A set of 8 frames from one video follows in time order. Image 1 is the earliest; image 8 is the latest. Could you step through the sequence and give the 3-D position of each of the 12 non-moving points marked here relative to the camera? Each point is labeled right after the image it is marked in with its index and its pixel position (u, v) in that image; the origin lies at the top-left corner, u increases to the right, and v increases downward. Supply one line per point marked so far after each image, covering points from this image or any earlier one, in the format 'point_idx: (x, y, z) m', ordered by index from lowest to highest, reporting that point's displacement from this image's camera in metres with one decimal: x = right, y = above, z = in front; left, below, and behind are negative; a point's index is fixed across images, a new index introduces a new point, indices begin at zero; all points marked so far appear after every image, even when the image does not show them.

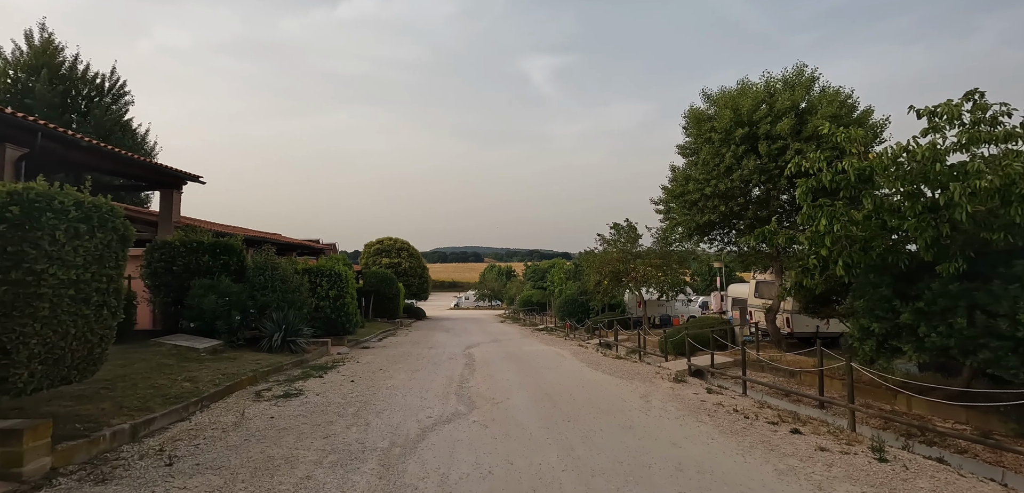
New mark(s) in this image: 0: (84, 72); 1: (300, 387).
0: (-15.4, +6.2, +17.1) m
1: (-3.0, -2.0, +6.9) m
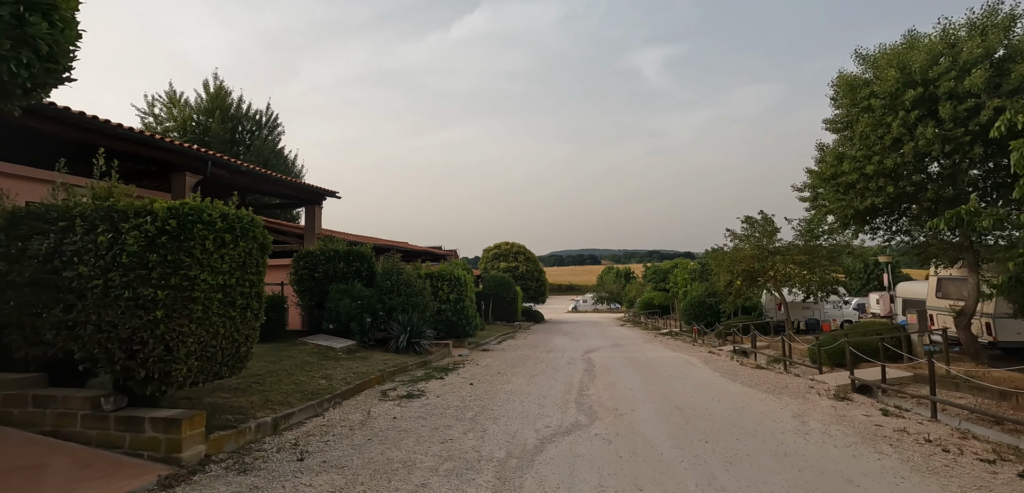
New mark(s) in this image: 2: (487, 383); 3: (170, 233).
0: (-11.1, +5.7, +20.0) m
1: (-1.3, -2.1, +7.1) m
2: (-0.4, -2.2, +7.6) m
3: (-2.9, +0.1, +4.0) m
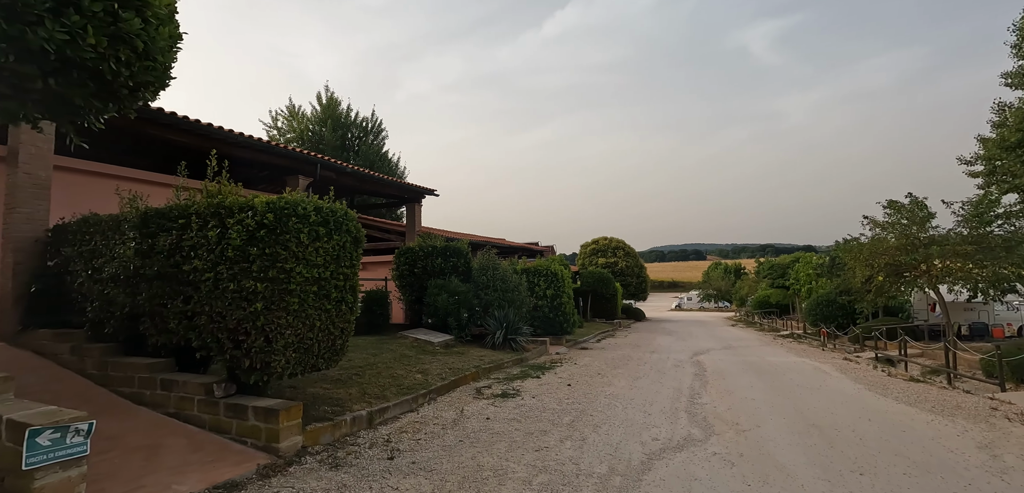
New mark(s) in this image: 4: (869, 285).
0: (-7.0, +5.8, +21.3) m
1: (+0.1, -2.0, +6.8) m
2: (+1.1, -2.0, +7.1) m
3: (-2.1, +0.2, +4.1) m
4: (+9.9, -1.1, +13.3) m
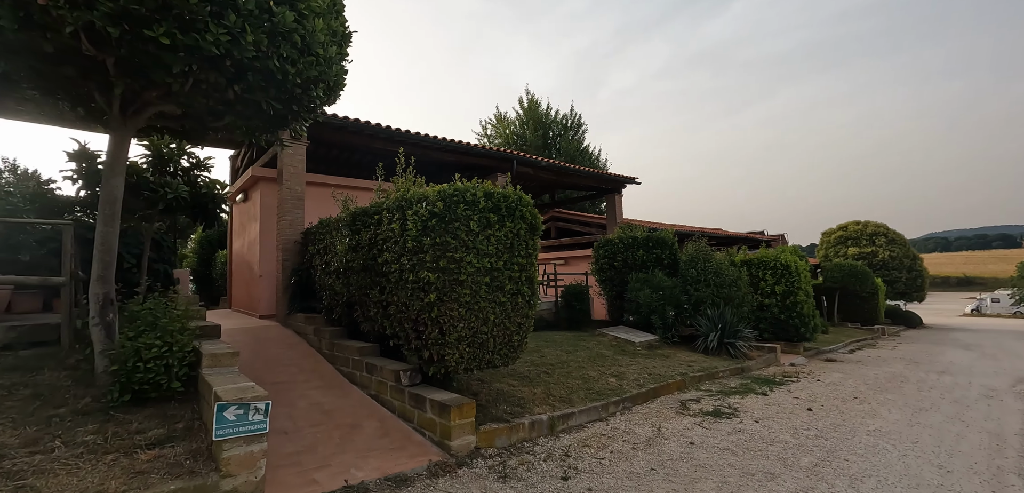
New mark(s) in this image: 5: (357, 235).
0: (+2.0, +6.0, +21.6) m
1: (+2.6, -1.8, +5.5) m
2: (+3.6, -1.8, +5.3) m
3: (-0.6, +0.3, +4.0) m
4: (+14.2, -0.6, +7.3) m
5: (-1.7, +0.1, +5.3) m
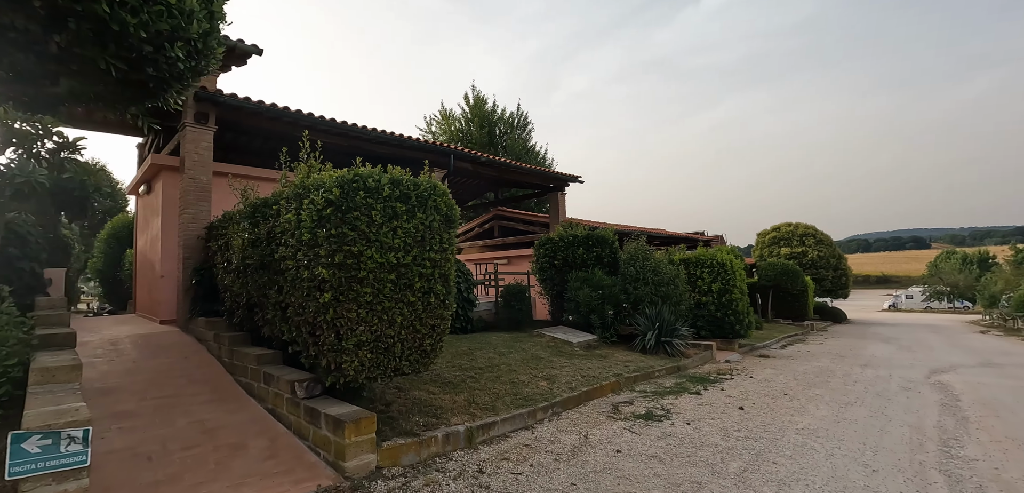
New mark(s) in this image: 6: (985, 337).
0: (-0.4, +6.0, +21.3) m
1: (+1.7, -1.8, +5.3) m
2: (+2.8, -1.8, +5.2) m
3: (-1.3, +0.3, +3.5) m
4: (+13.1, -0.5, +8.3) m
5: (-2.5, +0.2, +4.7) m
6: (+16.6, -3.2, +16.8) m
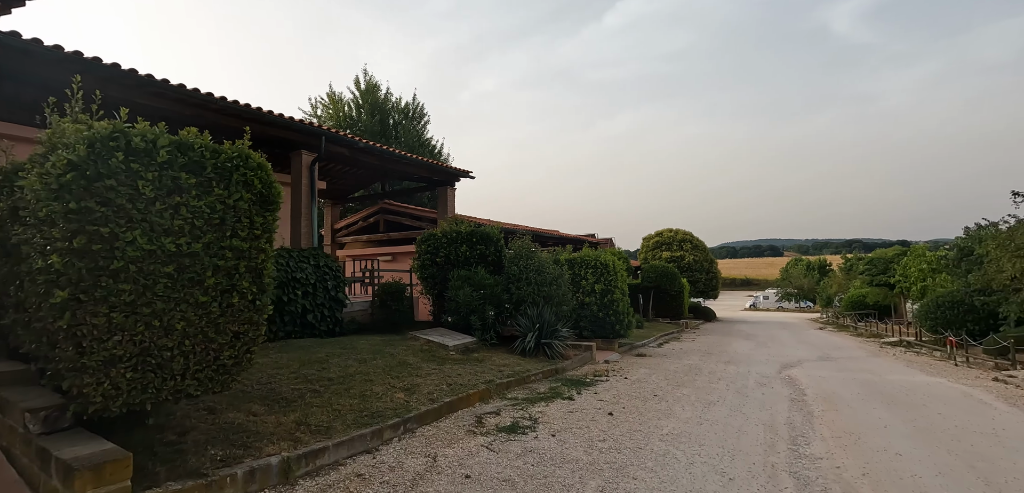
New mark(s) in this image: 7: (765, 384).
0: (-4.9, +6.1, +20.2) m
1: (+0.3, -1.7, +4.9) m
2: (+1.3, -1.8, +5.1) m
3: (-2.3, +0.4, +2.5) m
4: (+10.8, -0.8, +10.1) m
5: (-3.7, +0.3, +3.5) m
6: (+12.5, -3.5, +19.2) m
7: (+3.9, -2.1, +7.4) m
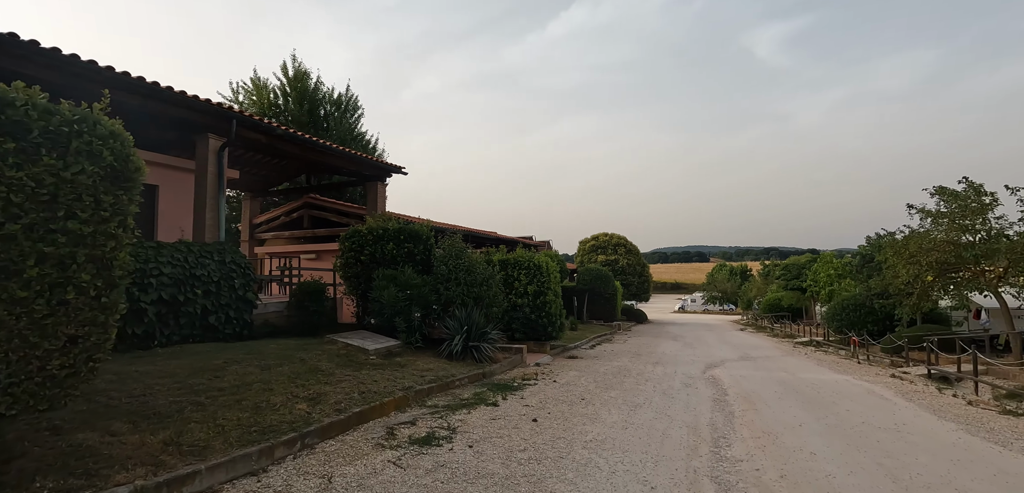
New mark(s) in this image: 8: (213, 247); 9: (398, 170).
0: (-7.4, +6.2, +19.1) m
1: (-0.5, -1.7, +4.5) m
2: (+0.5, -1.8, +4.9) m
3: (-2.7, +0.5, +1.9) m
4: (+9.3, -0.9, +11.0) m
5: (-4.3, +0.4, +2.7) m
6: (+9.8, -3.7, +20.3) m
7: (+2.8, -2.2, +7.5) m
8: (-4.7, 0.0, +7.6) m
9: (-3.1, +2.1, +12.9) m
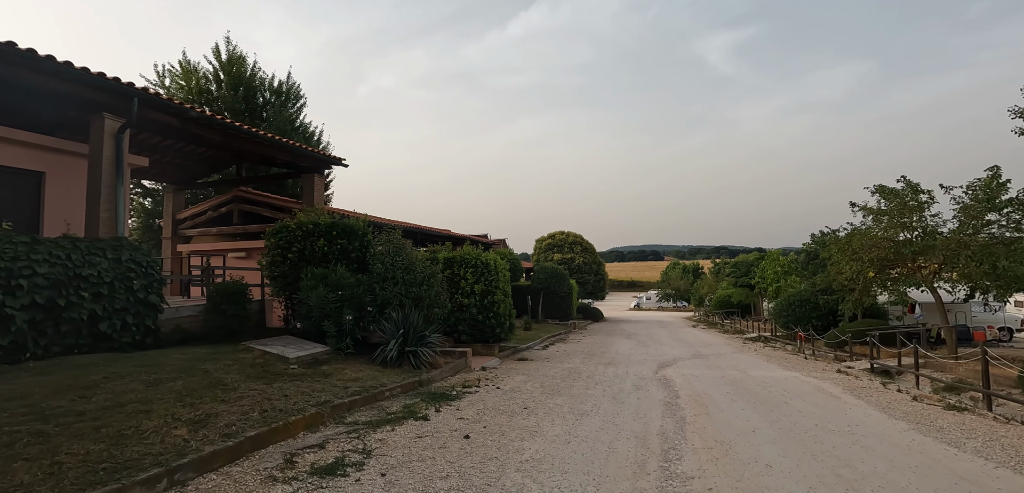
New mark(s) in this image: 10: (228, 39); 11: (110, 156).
0: (-9.2, +6.3, +17.9) m
1: (-1.1, -1.6, +3.9) m
2: (-0.1, -1.7, +4.3) m
3: (-3.1, +0.6, +1.1) m
4: (+8.2, -0.8, +11.2) m
5: (-4.7, +0.5, +1.7) m
6: (+7.9, -3.6, +20.5) m
7: (+1.9, -2.1, +7.1) m
8: (-5.6, 0.0, +6.6) m
9: (-4.4, +2.2, +12.0) m
10: (-10.4, +7.6, +17.6) m
11: (-6.0, +1.3, +7.2) m
